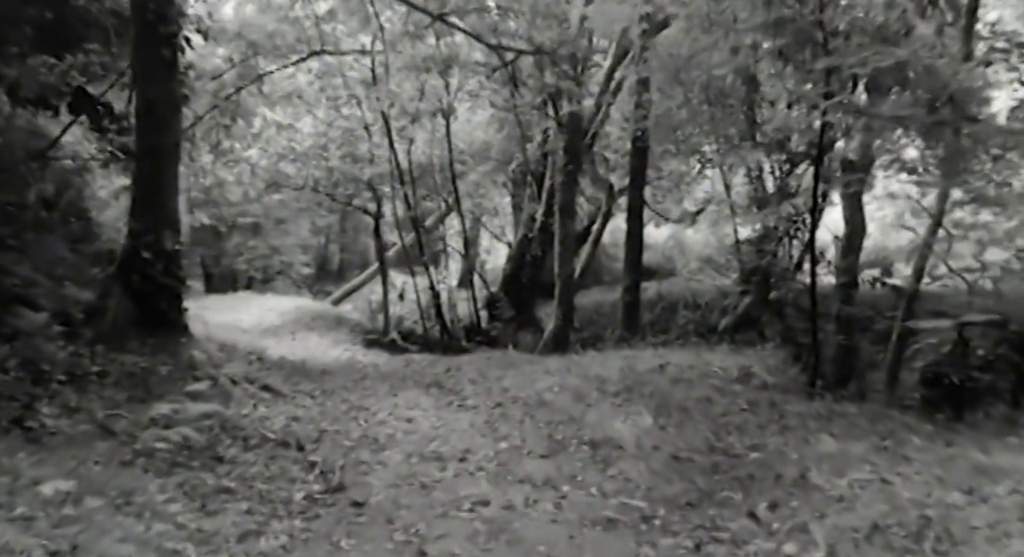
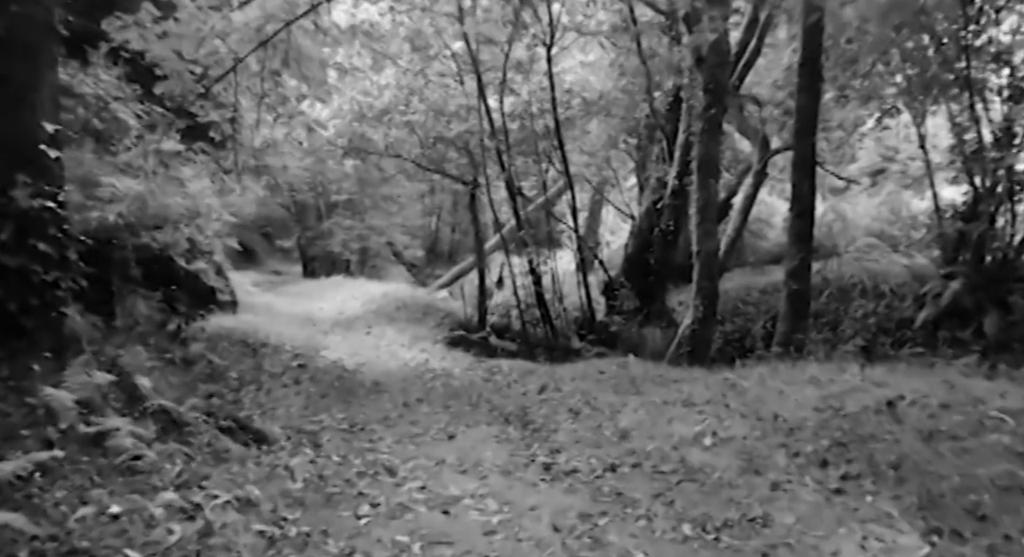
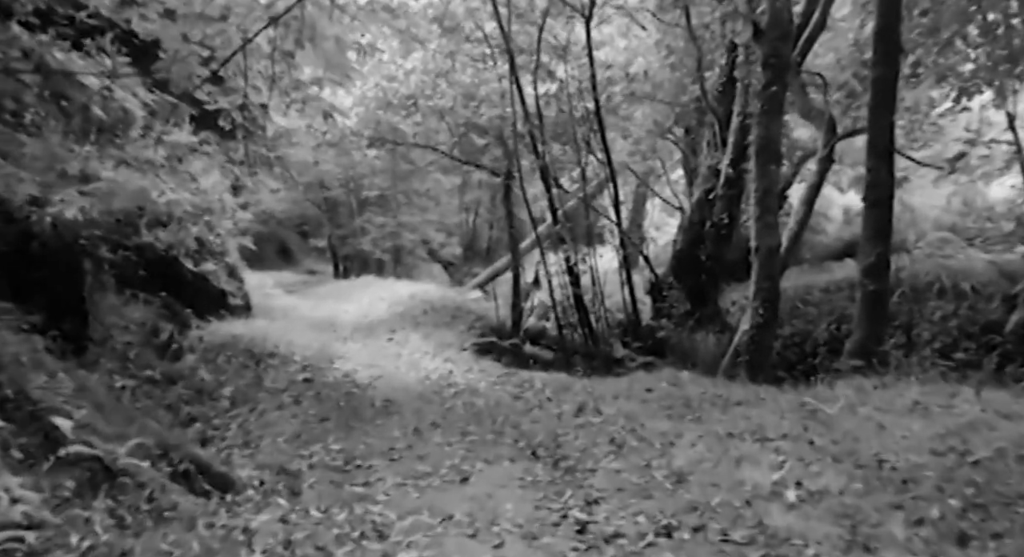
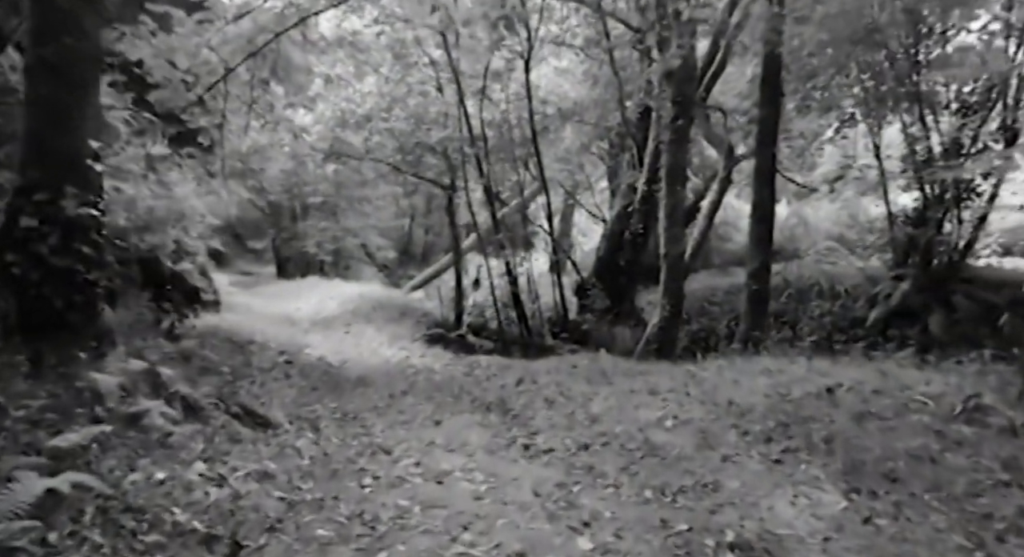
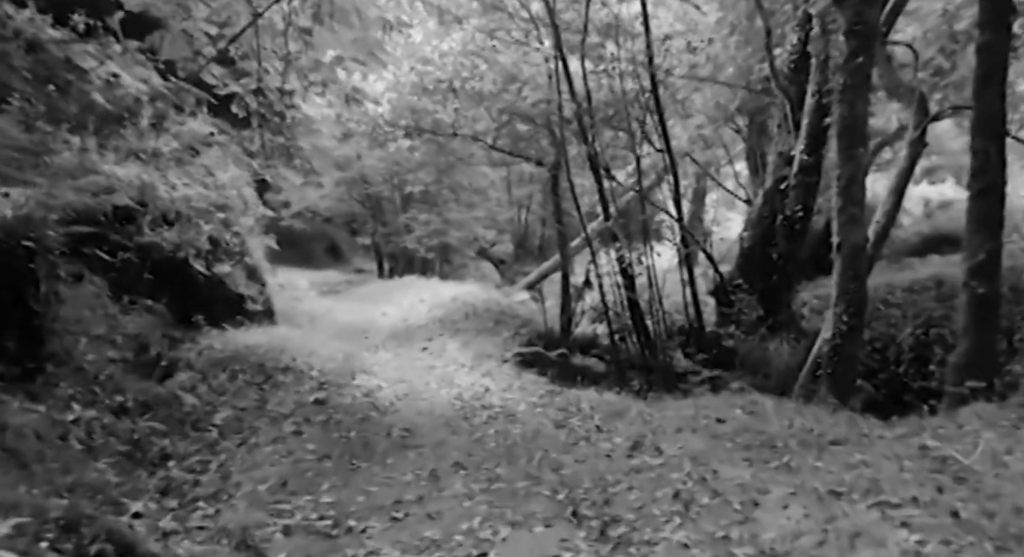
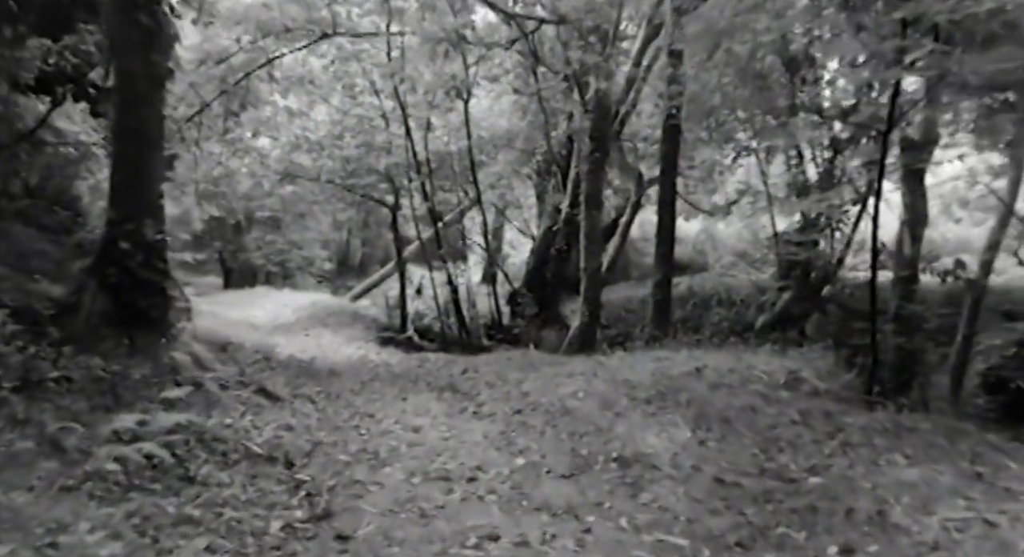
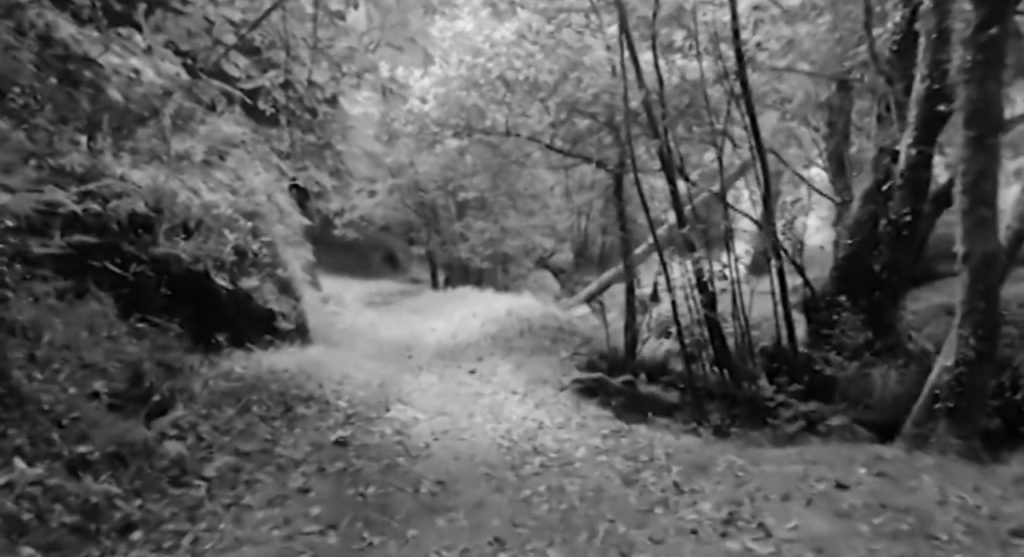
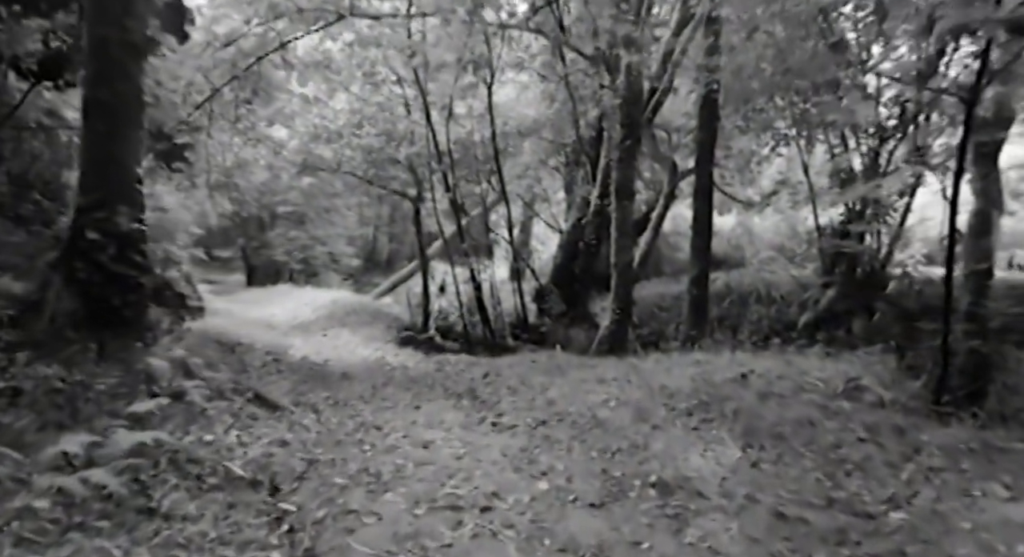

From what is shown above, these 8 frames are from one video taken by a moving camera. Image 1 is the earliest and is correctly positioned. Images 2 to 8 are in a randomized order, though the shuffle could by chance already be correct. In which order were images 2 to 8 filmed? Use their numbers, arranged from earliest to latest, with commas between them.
6, 8, 4, 2, 3, 5, 7
